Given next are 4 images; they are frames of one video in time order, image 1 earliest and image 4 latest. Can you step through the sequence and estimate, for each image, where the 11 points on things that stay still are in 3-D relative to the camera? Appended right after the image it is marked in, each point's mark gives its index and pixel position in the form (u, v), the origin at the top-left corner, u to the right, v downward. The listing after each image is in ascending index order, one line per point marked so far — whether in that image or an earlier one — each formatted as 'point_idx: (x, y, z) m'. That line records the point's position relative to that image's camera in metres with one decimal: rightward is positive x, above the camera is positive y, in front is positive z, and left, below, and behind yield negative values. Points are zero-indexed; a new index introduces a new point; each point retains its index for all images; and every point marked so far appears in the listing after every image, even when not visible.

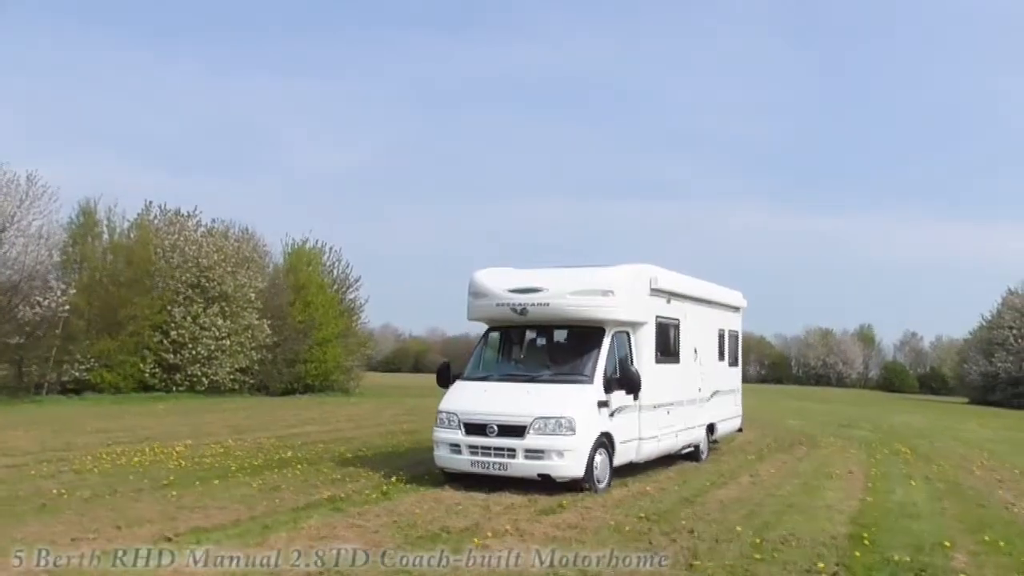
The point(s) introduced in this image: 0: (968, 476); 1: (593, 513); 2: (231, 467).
0: (+7.8, -3.2, +15.8) m
1: (+1.0, -2.6, +10.8) m
2: (-4.6, -2.9, +15.2) m
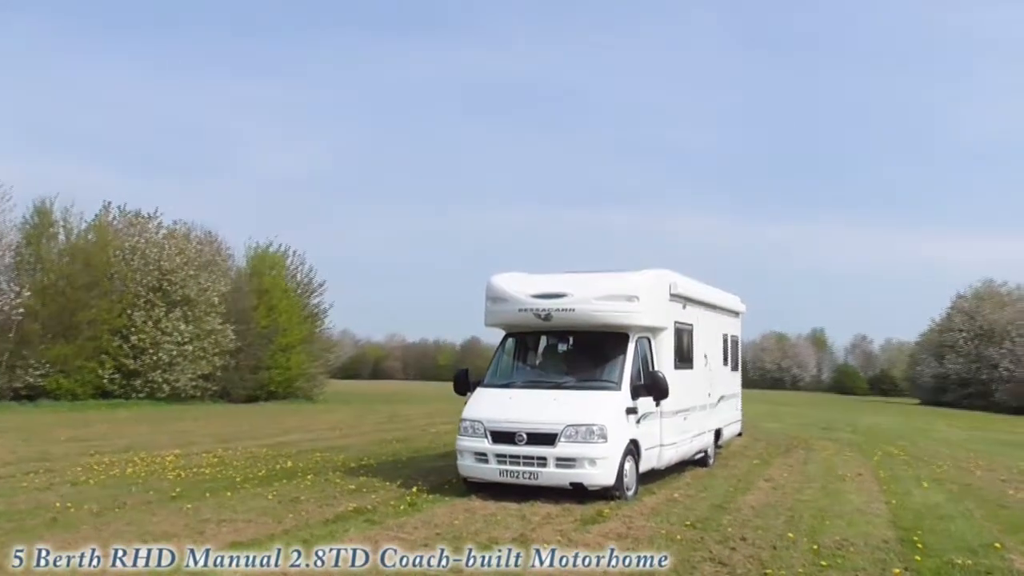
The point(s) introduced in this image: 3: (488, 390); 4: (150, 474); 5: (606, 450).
0: (+8.0, -3.3, +16.1) m
1: (+1.5, -2.7, +10.7) m
2: (-4.4, -3.0, +14.7) m
3: (-0.3, -1.5, +13.3) m
4: (-5.9, -3.0, +15.2) m
5: (+1.2, -2.1, +12.1) m
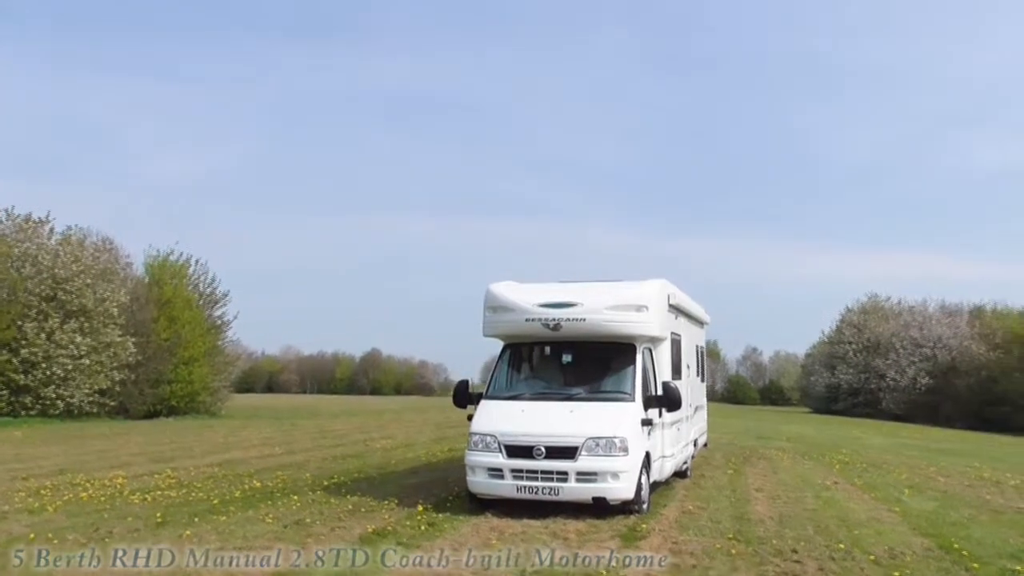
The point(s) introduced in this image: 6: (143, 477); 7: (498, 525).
0: (+7.6, -3.5, +16.6) m
1: (+1.9, -2.8, +10.5) m
2: (-4.4, -3.1, +13.7) m
3: (-0.2, -1.6, +12.8) m
4: (-6.0, -3.2, +14.0) m
5: (+1.5, -2.2, +11.8) m
6: (-6.6, -3.4, +16.5) m
7: (-0.2, -2.8, +11.1) m
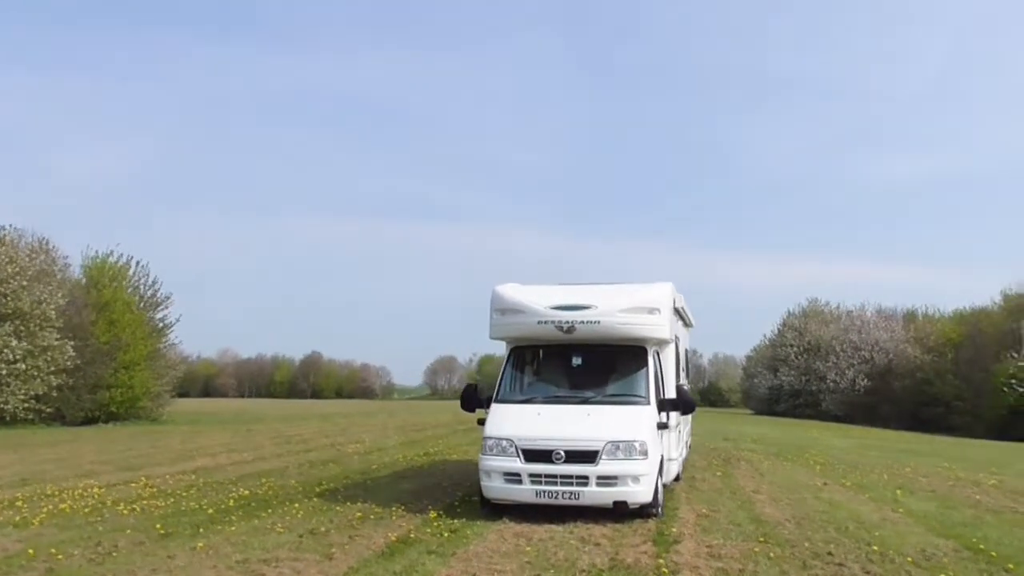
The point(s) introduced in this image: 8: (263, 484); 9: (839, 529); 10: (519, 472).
0: (+7.4, -3.5, +17.0) m
1: (+2.2, -2.8, +10.4) m
2: (-4.3, -3.1, +13.1) m
3: (-0.1, -1.6, +12.6) m
4: (-6.0, -3.2, +13.3) m
5: (+1.7, -2.2, +11.7) m
6: (-6.7, -3.4, +15.8) m
7: (+0.1, -2.8, +10.9) m
8: (-4.3, -3.4, +15.9) m
9: (+4.0, -2.9, +11.4) m
10: (+0.1, -2.3, +11.7) m
